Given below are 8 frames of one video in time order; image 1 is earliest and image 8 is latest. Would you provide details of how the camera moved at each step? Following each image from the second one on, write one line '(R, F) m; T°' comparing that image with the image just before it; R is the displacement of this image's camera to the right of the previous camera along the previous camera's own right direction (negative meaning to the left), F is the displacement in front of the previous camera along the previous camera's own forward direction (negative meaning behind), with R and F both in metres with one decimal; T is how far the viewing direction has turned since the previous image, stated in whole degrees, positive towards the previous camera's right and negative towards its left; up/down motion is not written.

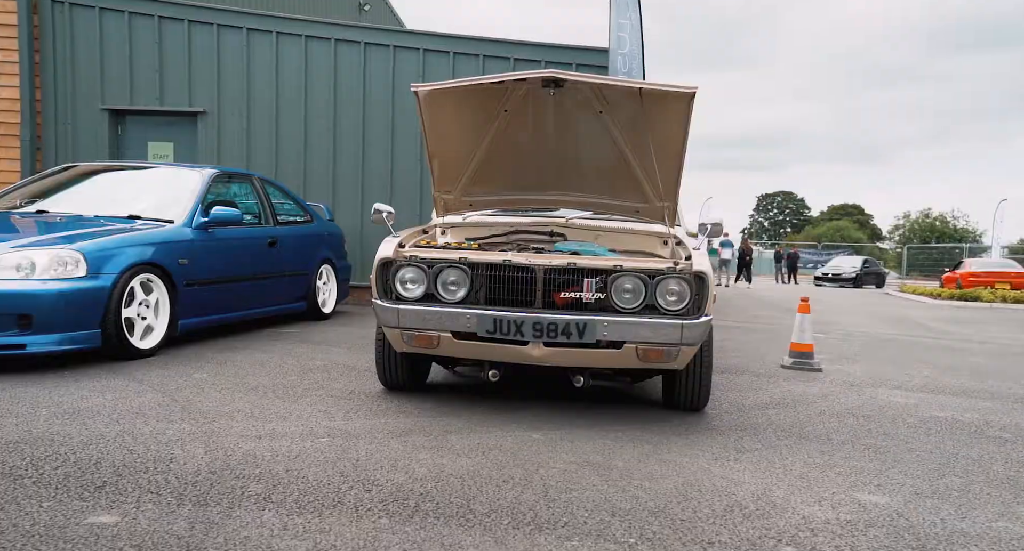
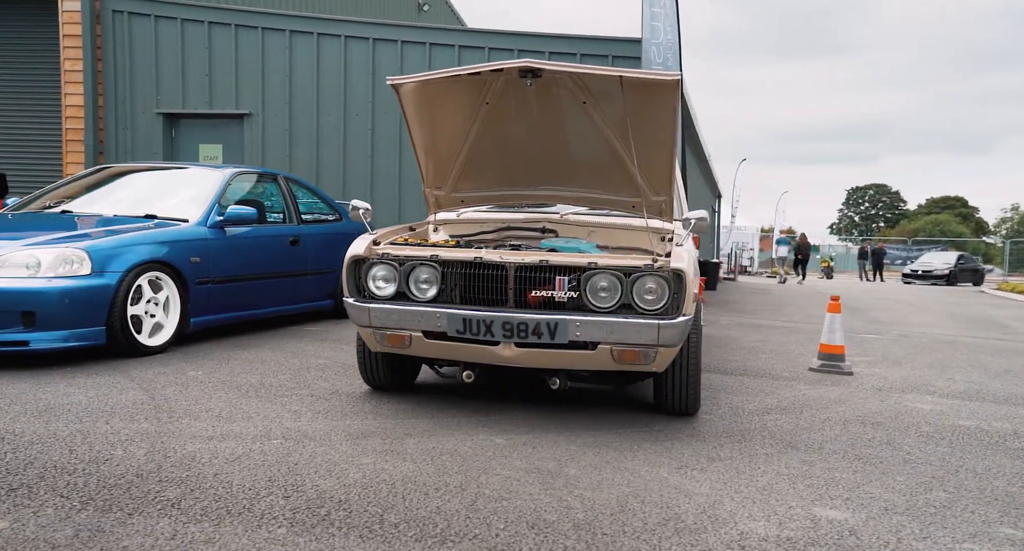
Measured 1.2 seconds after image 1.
(+0.5, +0.2) m; -5°
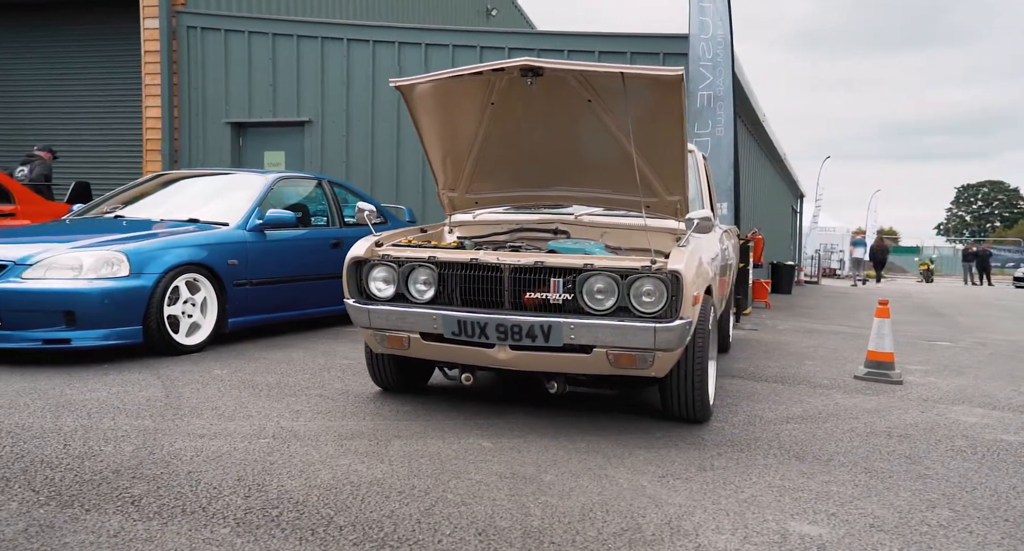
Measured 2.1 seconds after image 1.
(+0.4, +0.1) m; -5°
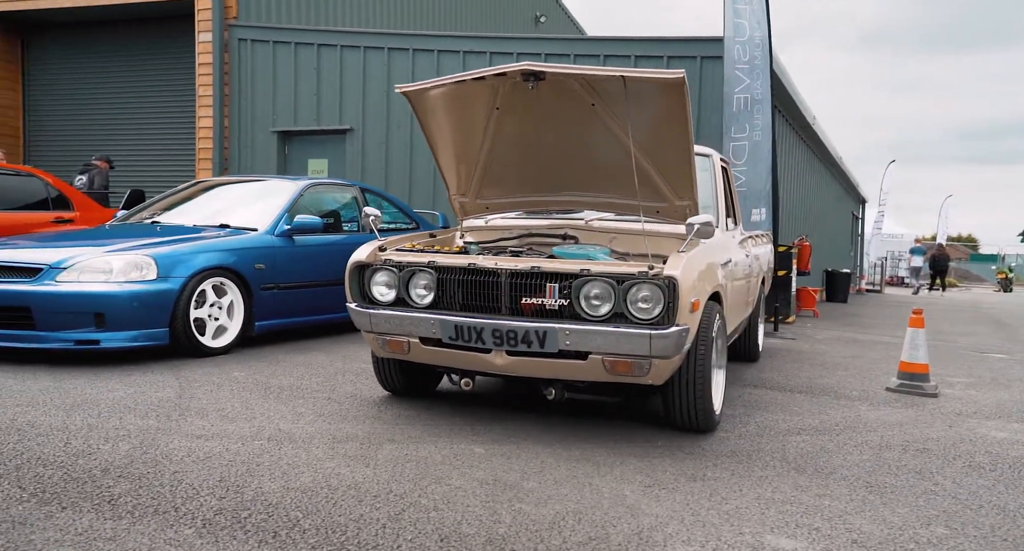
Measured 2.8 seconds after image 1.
(+0.3, 0.0) m; -4°
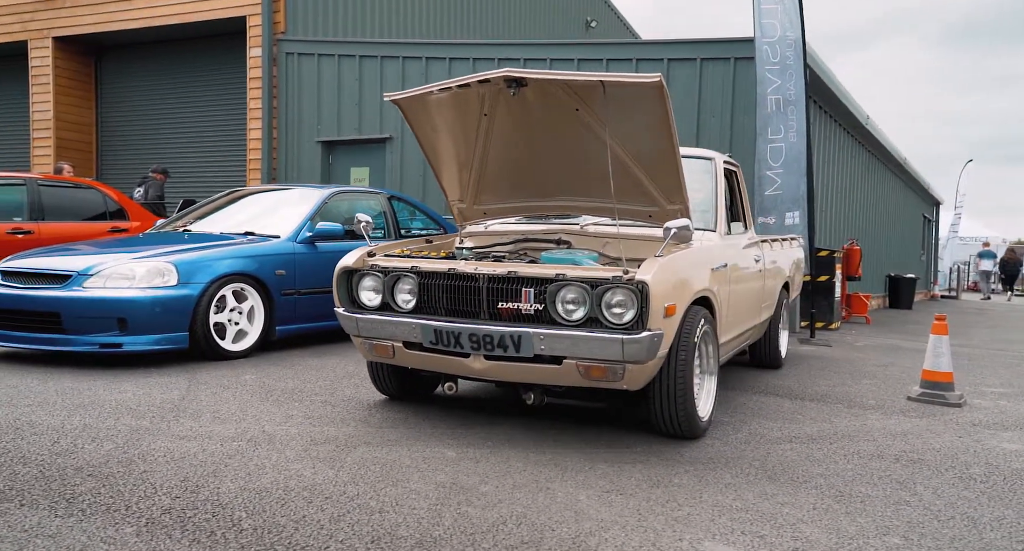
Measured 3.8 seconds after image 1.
(+0.4, 0.0) m; -4°
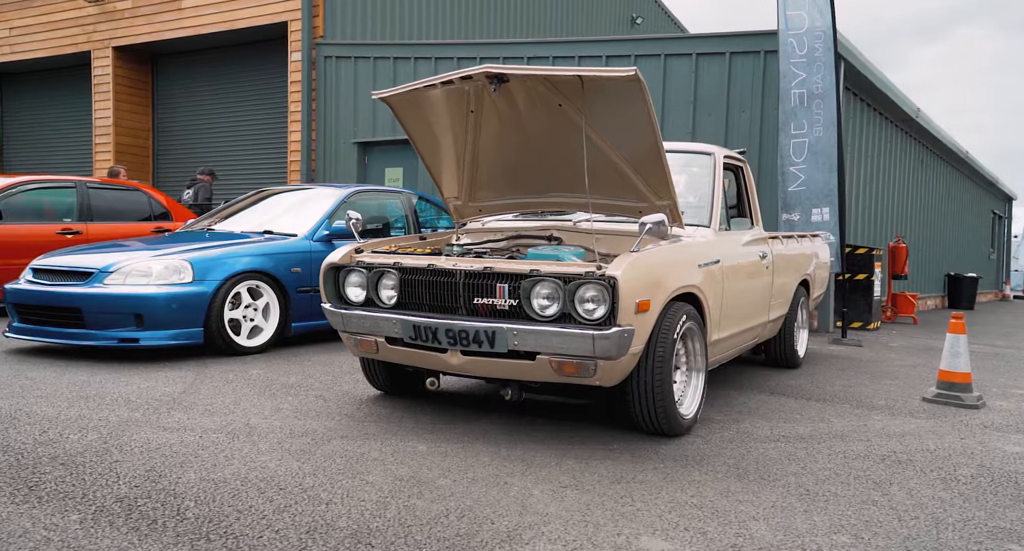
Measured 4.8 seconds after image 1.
(+0.4, 0.0) m; -4°
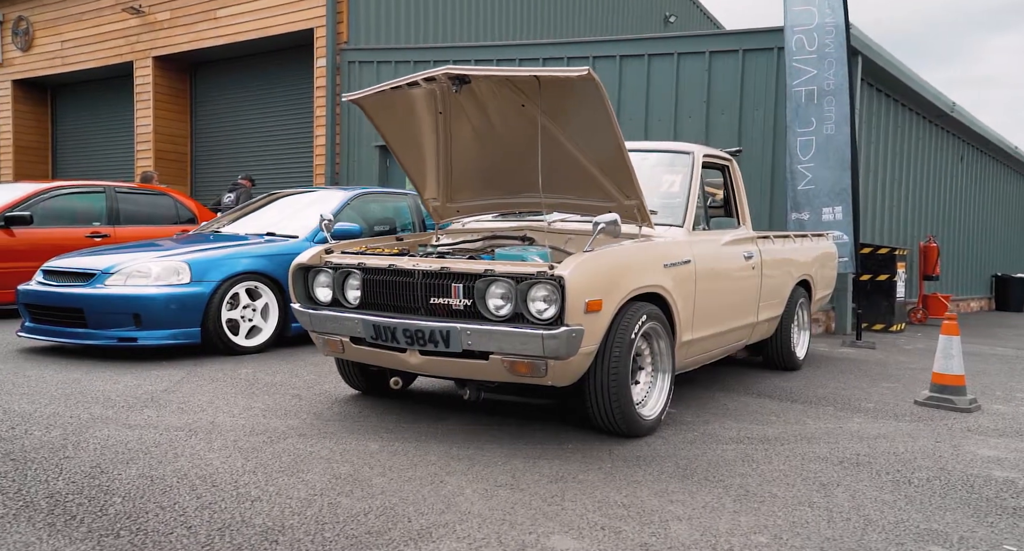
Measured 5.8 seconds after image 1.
(+0.4, 0.0) m; -3°
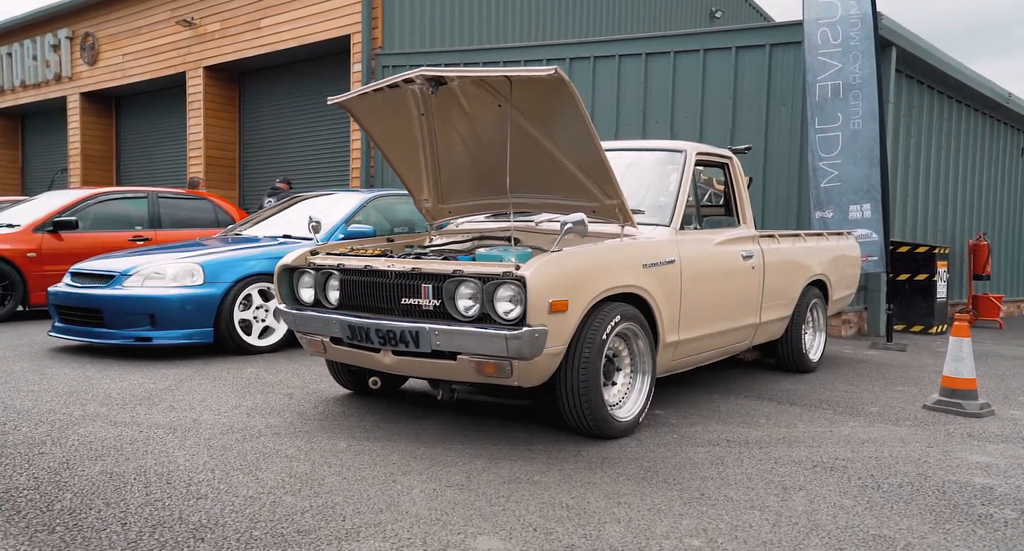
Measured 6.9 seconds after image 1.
(+0.4, 0.0) m; -4°
